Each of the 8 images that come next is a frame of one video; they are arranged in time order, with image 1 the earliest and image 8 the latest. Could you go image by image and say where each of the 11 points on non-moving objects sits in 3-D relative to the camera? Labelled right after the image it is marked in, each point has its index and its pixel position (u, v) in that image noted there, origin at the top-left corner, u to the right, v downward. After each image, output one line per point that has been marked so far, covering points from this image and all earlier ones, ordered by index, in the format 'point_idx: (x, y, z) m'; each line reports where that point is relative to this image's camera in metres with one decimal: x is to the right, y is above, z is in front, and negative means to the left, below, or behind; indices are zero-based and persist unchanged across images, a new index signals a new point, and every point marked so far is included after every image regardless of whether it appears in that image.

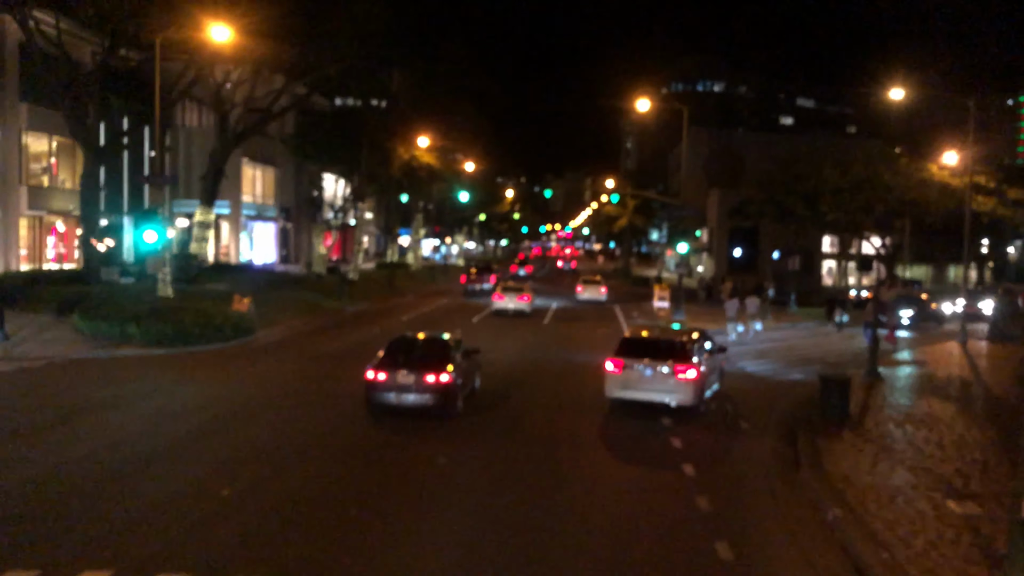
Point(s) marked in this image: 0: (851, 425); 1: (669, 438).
0: (+5.3, -2.2, +14.3) m
1: (+2.5, -2.3, +14.3) m
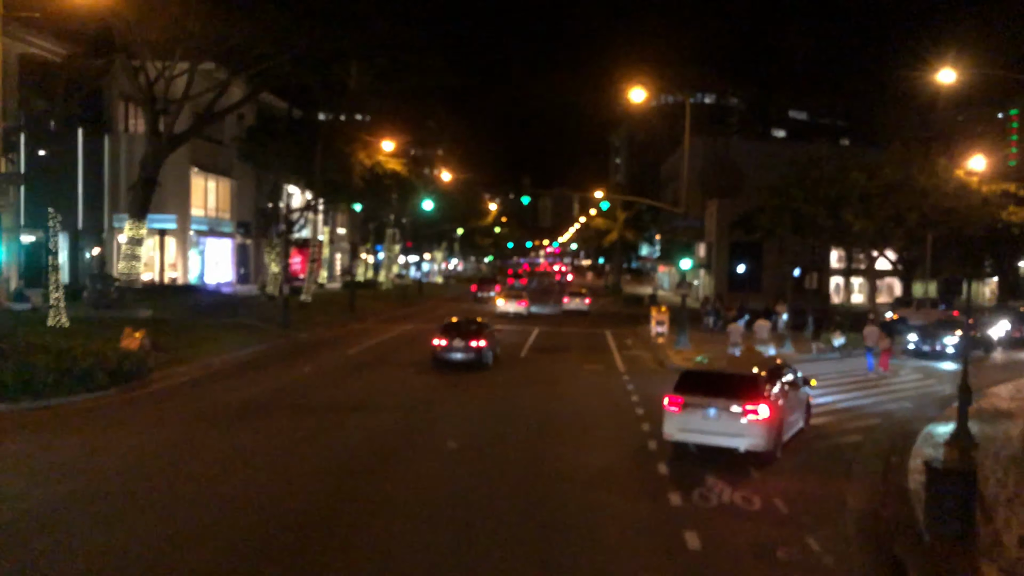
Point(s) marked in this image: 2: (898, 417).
0: (+4.7, -2.6, +9.0) m
1: (+1.9, -2.7, +9.1) m
2: (+7.3, -2.5, +17.3) m
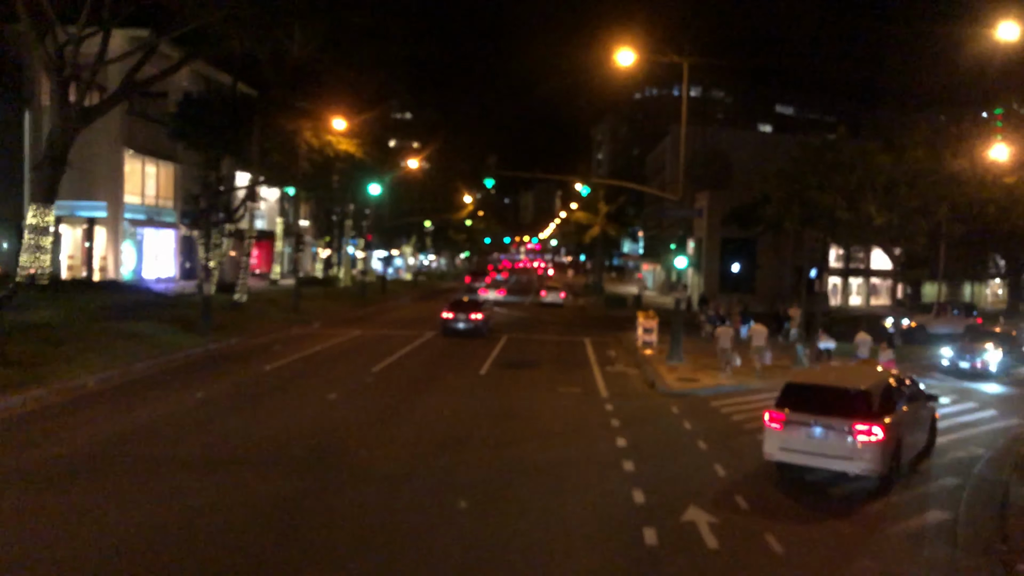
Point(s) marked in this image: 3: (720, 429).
0: (+4.0, -2.7, +4.5) m
1: (+1.2, -2.8, +4.5) m
2: (+6.5, -2.6, +12.8) m
3: (+3.5, -2.4, +15.2) m
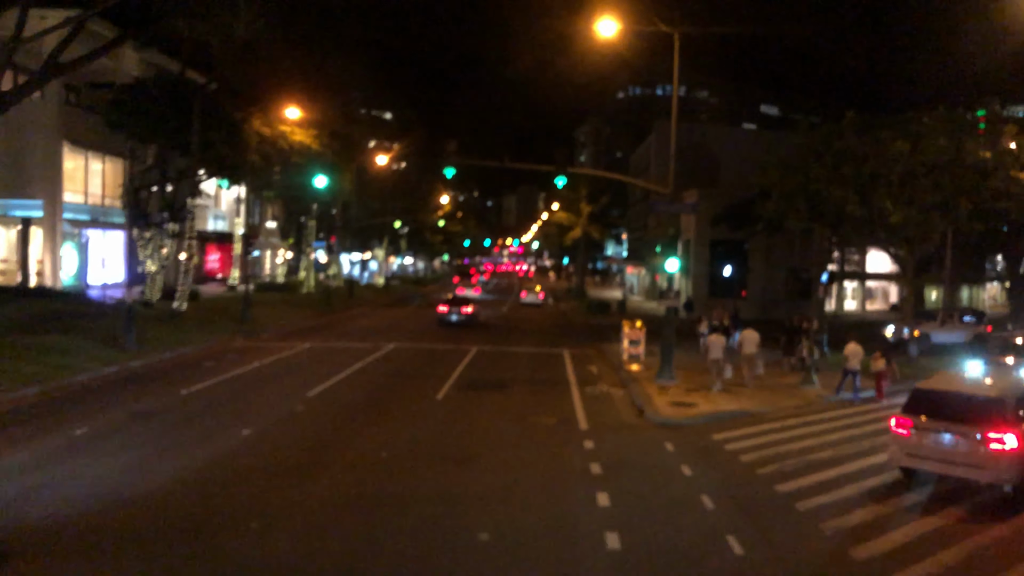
0: (+3.6, -2.8, +1.3) m
1: (+0.8, -2.9, +1.3) m
2: (+6.0, -2.7, +9.7) m
3: (+2.9, -2.5, +12.0) m
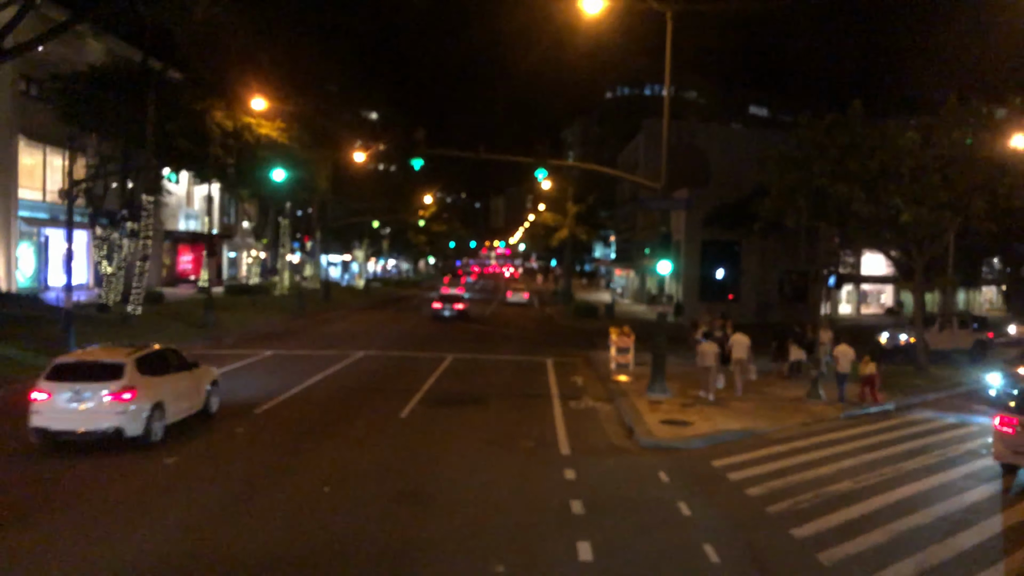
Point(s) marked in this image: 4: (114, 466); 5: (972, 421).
0: (+3.4, -2.8, -0.5) m
1: (+0.6, -3.0, -0.6) m
2: (+5.6, -2.8, +7.9) m
3: (+2.5, -2.5, +10.1) m
4: (-5.3, -2.5, +12.1) m
5: (+8.6, -2.5, +17.1) m
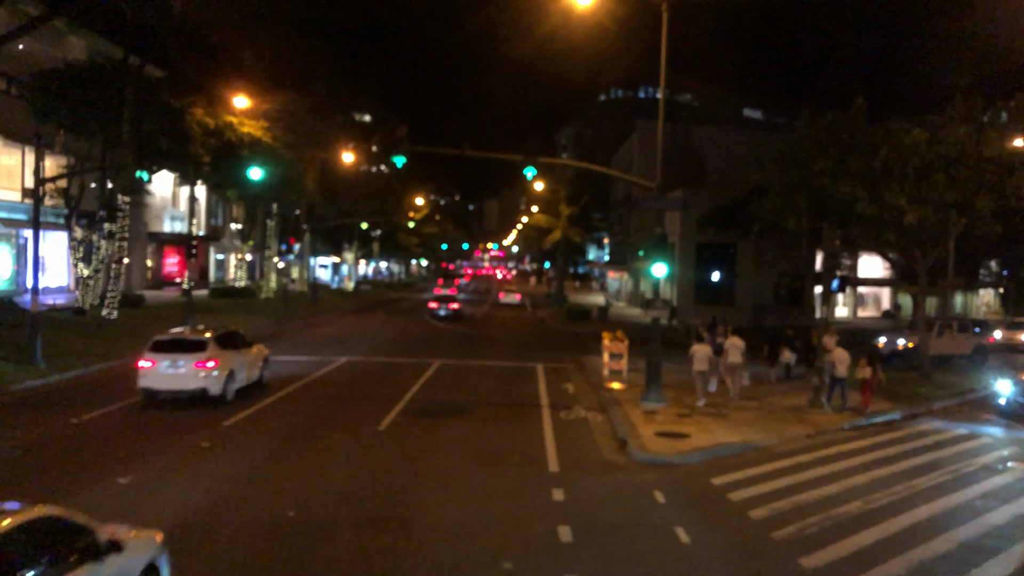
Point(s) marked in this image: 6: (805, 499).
0: (+3.3, -2.9, -1.4) m
1: (+0.4, -3.0, -1.5) m
2: (+5.4, -2.8, +7.0) m
3: (+2.3, -2.6, +9.2) m
4: (-5.5, -2.6, +11.2) m
5: (+8.4, -2.6, +16.2) m
6: (+3.6, -2.6, +11.1) m
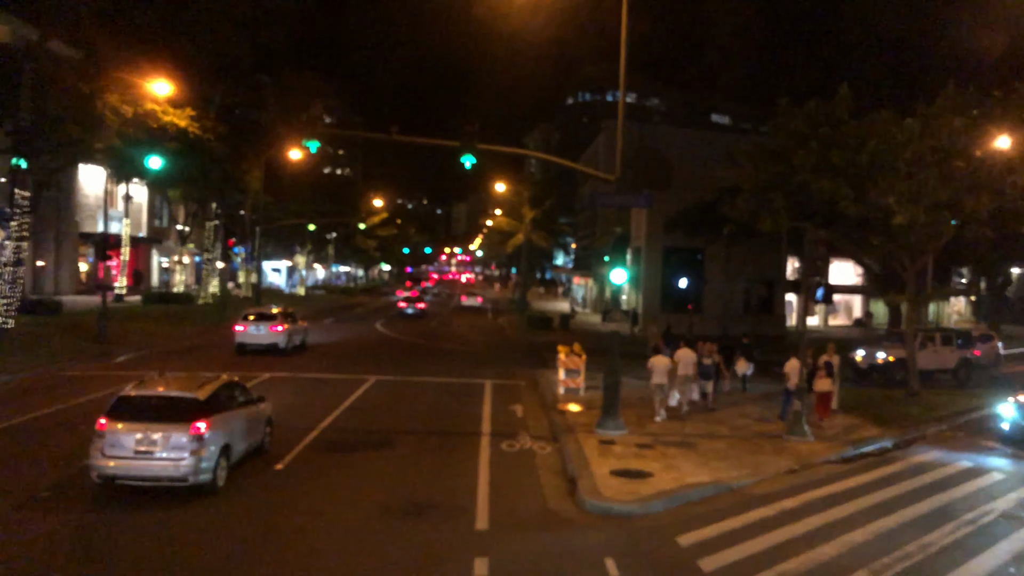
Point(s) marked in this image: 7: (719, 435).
0: (+2.8, -2.9, -3.8) m
1: (0.0, -3.0, -4.0) m
2: (+4.7, -2.9, +4.8) m
3: (+1.5, -2.7, +6.9) m
4: (-6.3, -2.6, +8.5) m
5: (+7.3, -2.7, +14.0) m
6: (+2.7, -2.7, +8.8) m
7: (+3.6, -2.5, +15.8) m
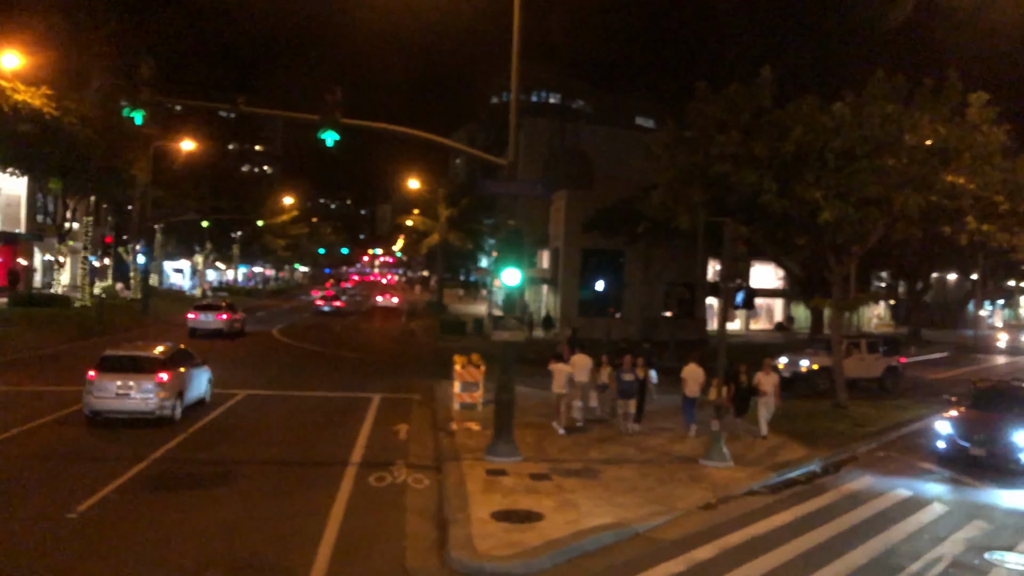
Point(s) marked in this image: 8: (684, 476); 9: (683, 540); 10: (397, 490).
0: (+2.6, -2.9, -5.8) m
1: (-0.2, -3.0, -6.2) m
2: (+3.8, -2.9, +2.9) m
3: (+0.4, -2.7, +4.7) m
4: (-7.5, -2.6, +5.8) m
5: (+5.6, -2.8, +12.3) m
6: (+1.4, -2.7, +6.7) m
7: (+1.8, -2.6, +13.8) m
8: (+2.4, -2.6, +12.8) m
9: (+1.8, -2.7, +9.8) m
10: (-1.5, -2.6, +11.7) m
